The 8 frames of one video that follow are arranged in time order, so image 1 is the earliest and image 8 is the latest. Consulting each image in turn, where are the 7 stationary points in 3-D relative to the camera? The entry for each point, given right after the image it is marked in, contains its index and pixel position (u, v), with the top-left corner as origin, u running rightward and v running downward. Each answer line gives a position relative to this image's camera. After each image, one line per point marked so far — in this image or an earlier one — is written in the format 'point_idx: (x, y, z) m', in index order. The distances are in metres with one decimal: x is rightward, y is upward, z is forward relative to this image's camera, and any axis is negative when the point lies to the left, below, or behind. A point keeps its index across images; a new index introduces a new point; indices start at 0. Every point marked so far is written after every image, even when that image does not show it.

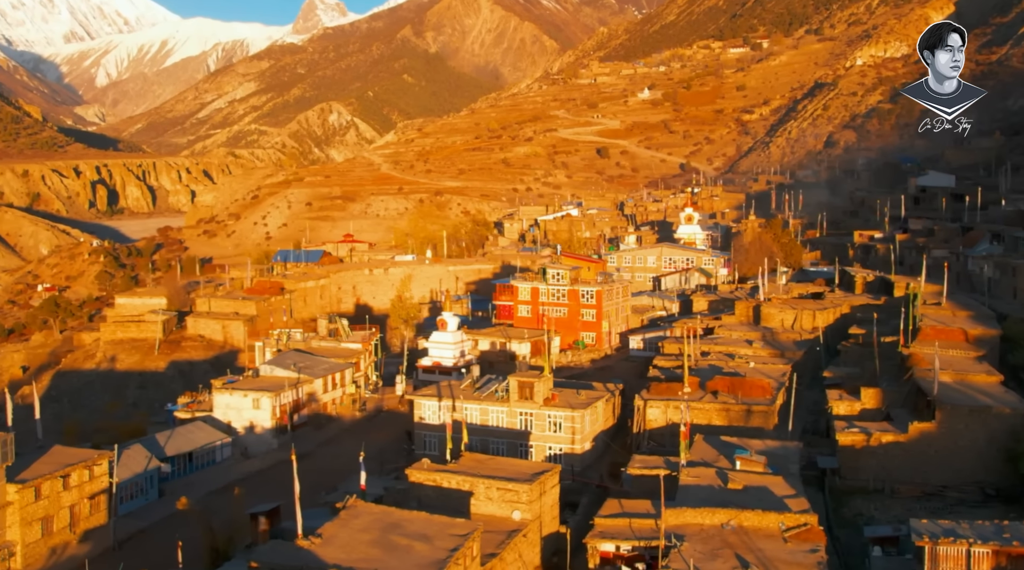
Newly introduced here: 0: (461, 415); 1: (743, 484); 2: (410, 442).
0: (-1.1, -2.9, +18.7) m
1: (+4.4, -3.8, +16.5) m
2: (-2.1, -3.6, +19.5) m
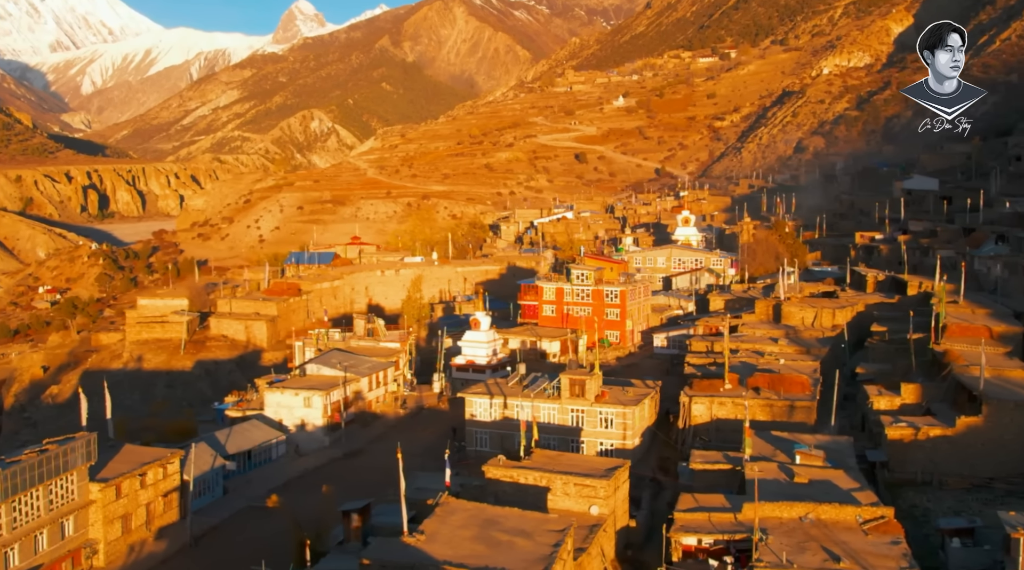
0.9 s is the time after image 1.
0: (0.0, -2.8, +18.4) m
1: (+5.6, -3.6, +16.2) m
2: (-1.0, -3.4, +19.2) m
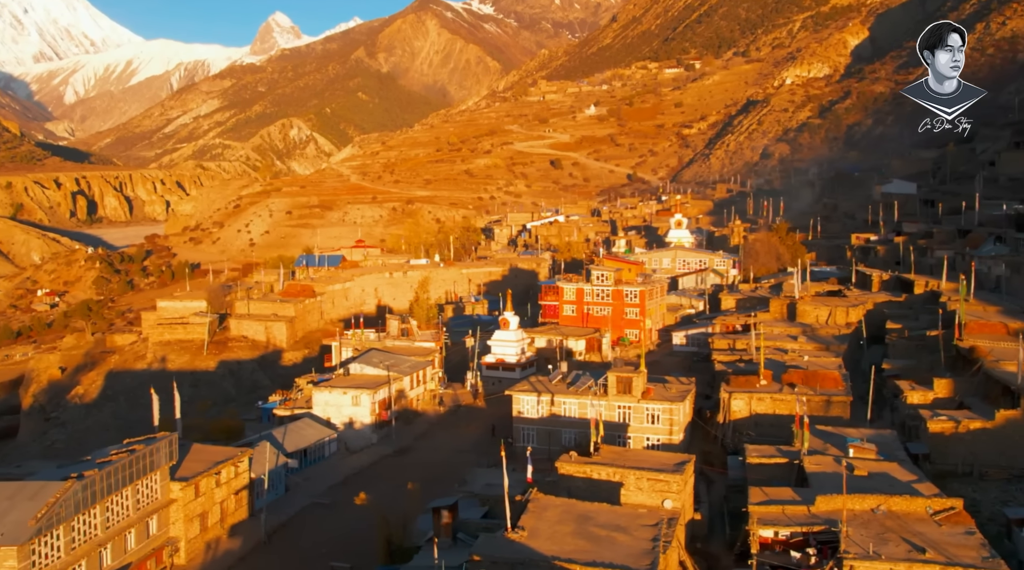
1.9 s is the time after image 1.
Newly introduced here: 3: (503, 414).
0: (+1.0, -2.6, +18.1) m
1: (+6.7, -3.5, +16.1) m
2: (0.0, -3.3, +18.9) m
3: (+0.2, -3.0, +19.9) m
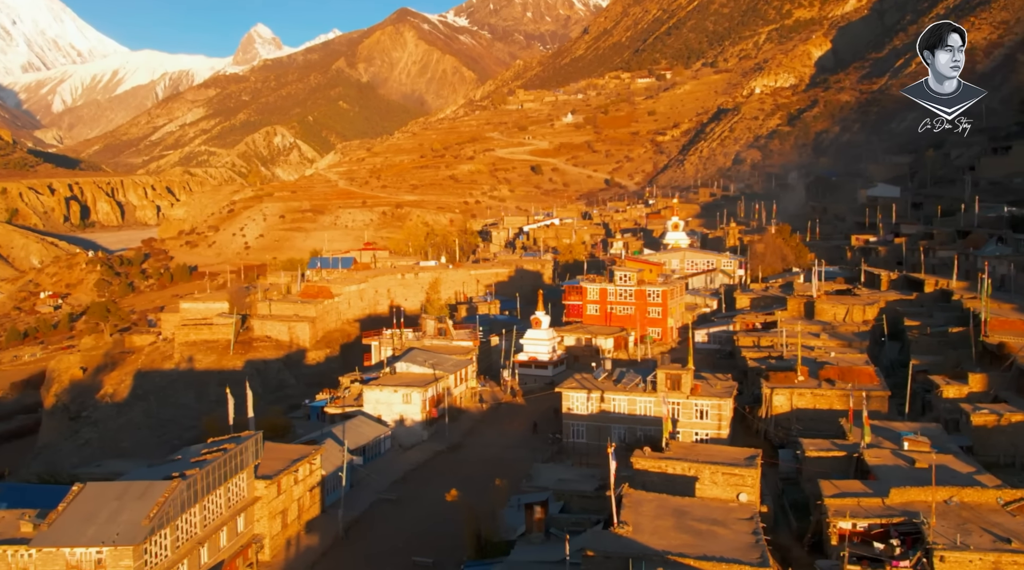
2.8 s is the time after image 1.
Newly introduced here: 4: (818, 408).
0: (+2.0, -2.5, +17.8) m
1: (+7.7, -3.3, +16.0) m
2: (+1.0, -3.2, +18.6) m
3: (+1.2, -2.9, +19.6) m
4: (+7.1, -2.8, +20.0) m
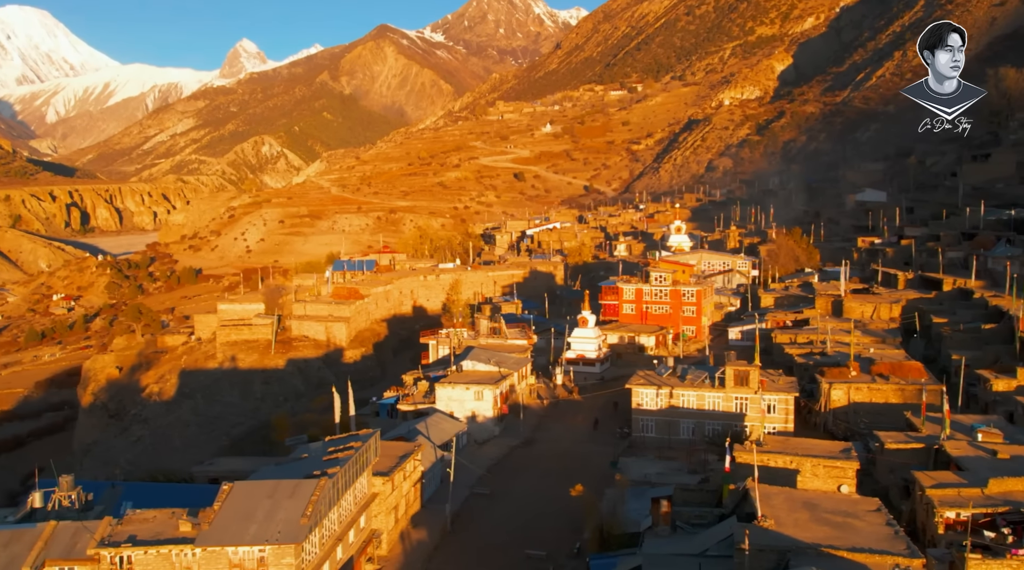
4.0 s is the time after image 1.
0: (+3.4, -2.4, +17.6) m
1: (+9.1, -3.1, +15.8) m
2: (+2.3, -3.1, +18.3) m
3: (+2.5, -2.8, +19.4) m
4: (+8.4, -2.7, +19.8) m
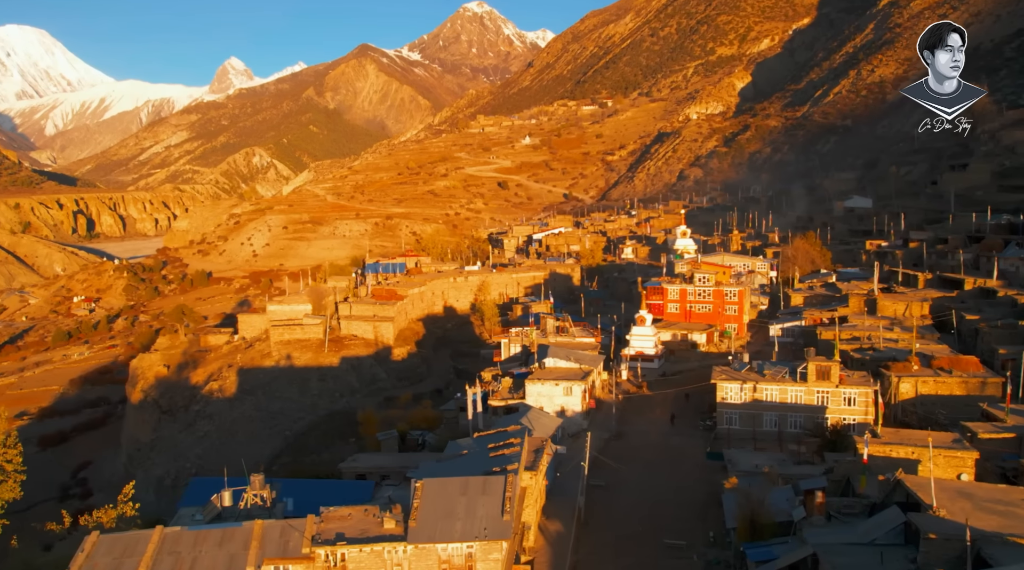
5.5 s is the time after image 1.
0: (+5.0, -2.2, +17.4) m
1: (+10.8, -2.9, +15.7) m
2: (+4.0, -2.9, +18.1) m
3: (+4.1, -2.6, +19.2) m
4: (+10.0, -2.5, +19.7) m
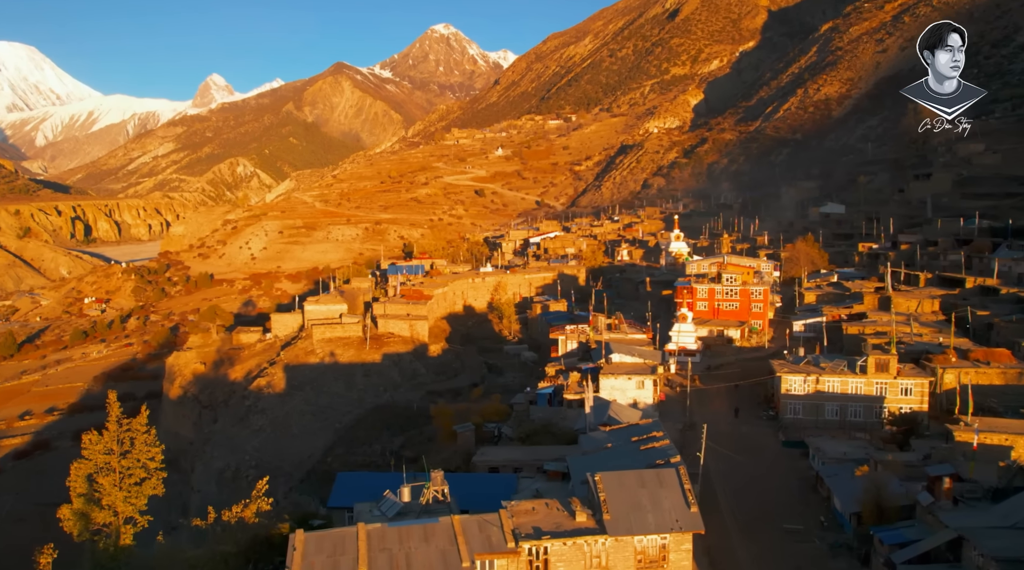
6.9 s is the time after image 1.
0: (+6.3, -2.0, +17.7) m
1: (+12.1, -2.6, +16.2) m
2: (+5.2, -2.7, +18.4) m
3: (+5.3, -2.4, +19.5) m
4: (+11.3, -2.3, +20.2) m
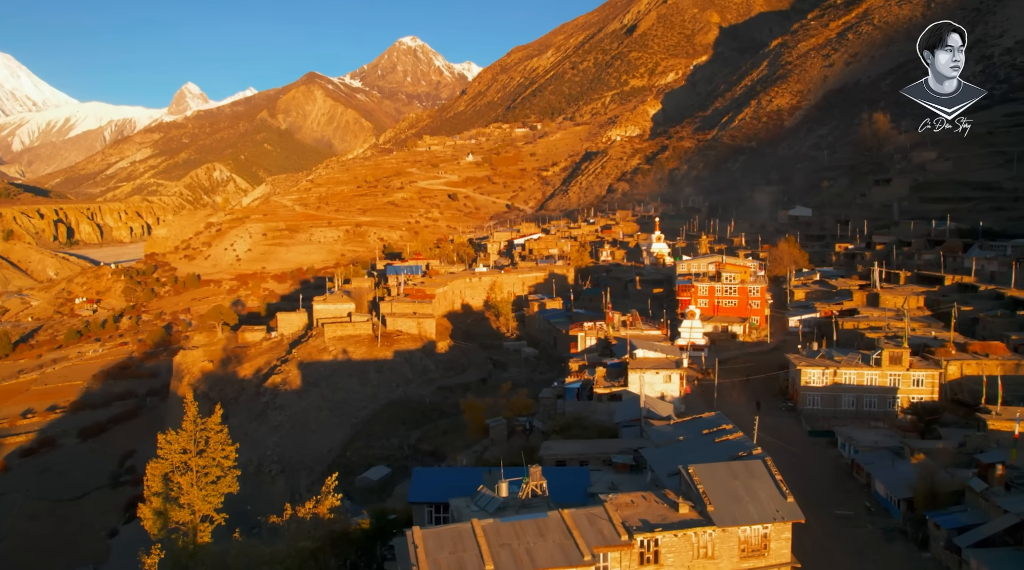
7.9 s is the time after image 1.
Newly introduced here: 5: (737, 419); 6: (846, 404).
0: (+6.8, -1.8, +18.3) m
1: (+12.6, -2.5, +16.9) m
2: (+5.7, -2.5, +18.9) m
3: (+5.8, -2.2, +20.0) m
4: (+11.7, -2.1, +20.8) m
5: (+4.1, -2.6, +17.2) m
6: (+6.9, -2.3, +17.9) m
